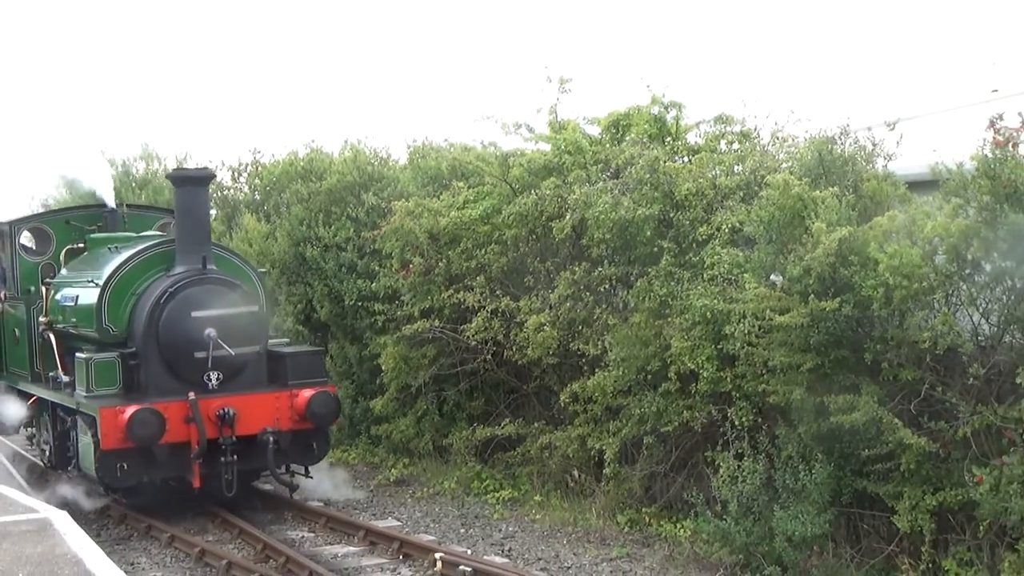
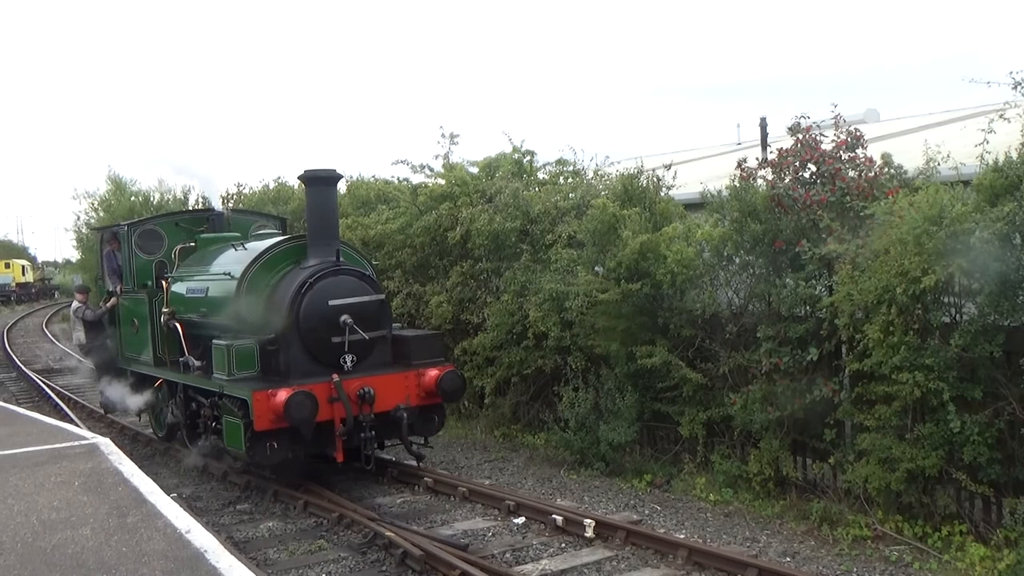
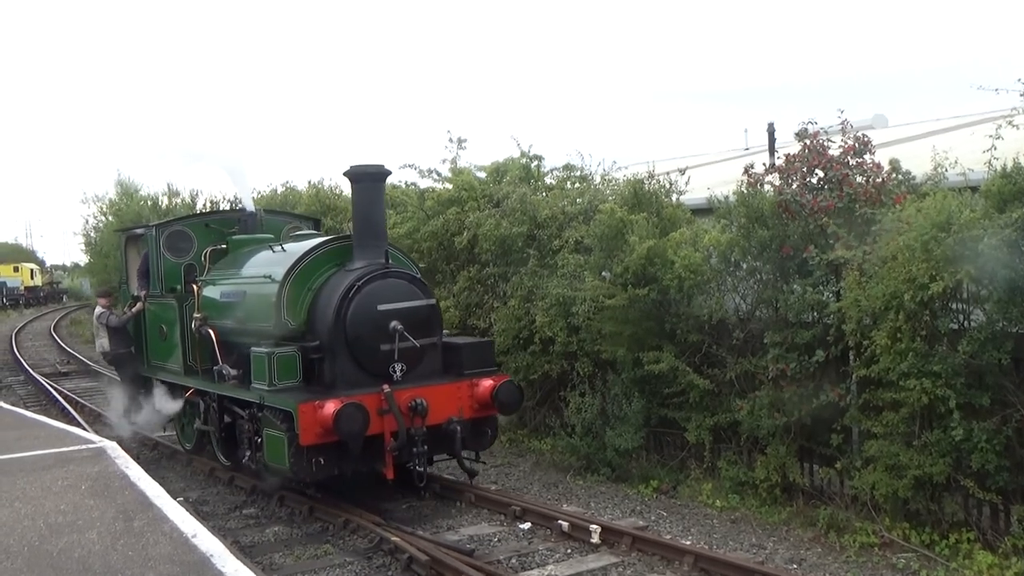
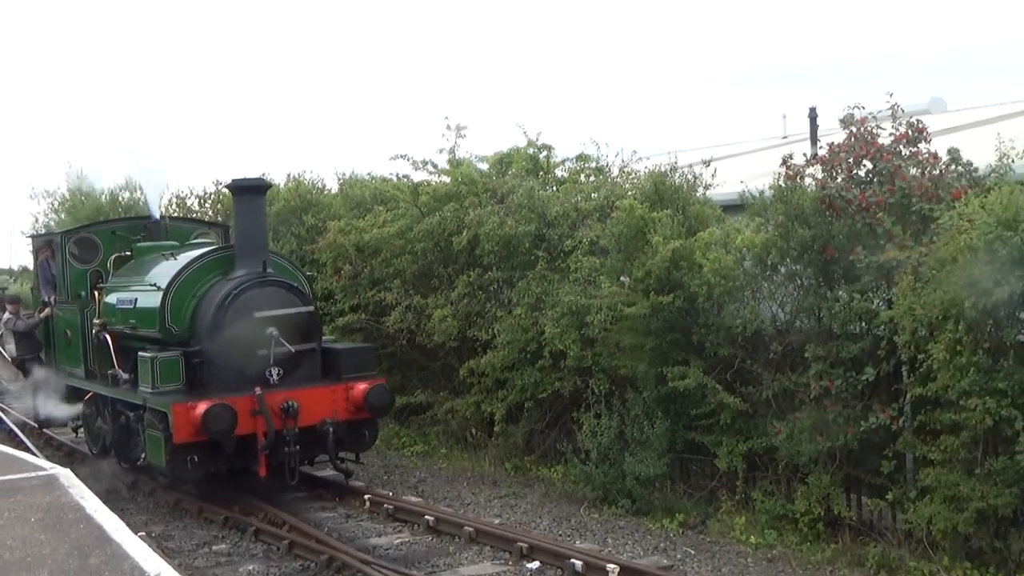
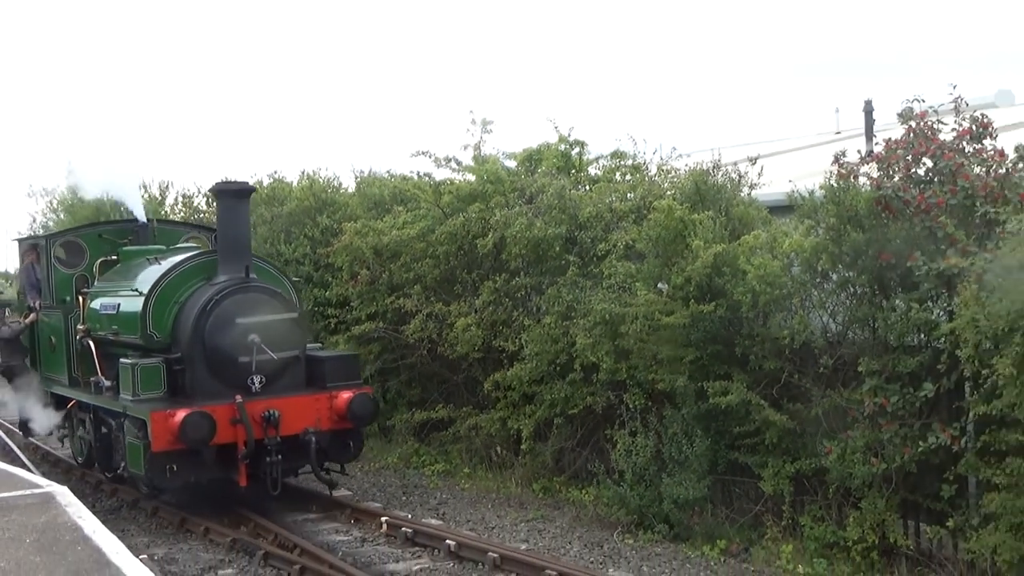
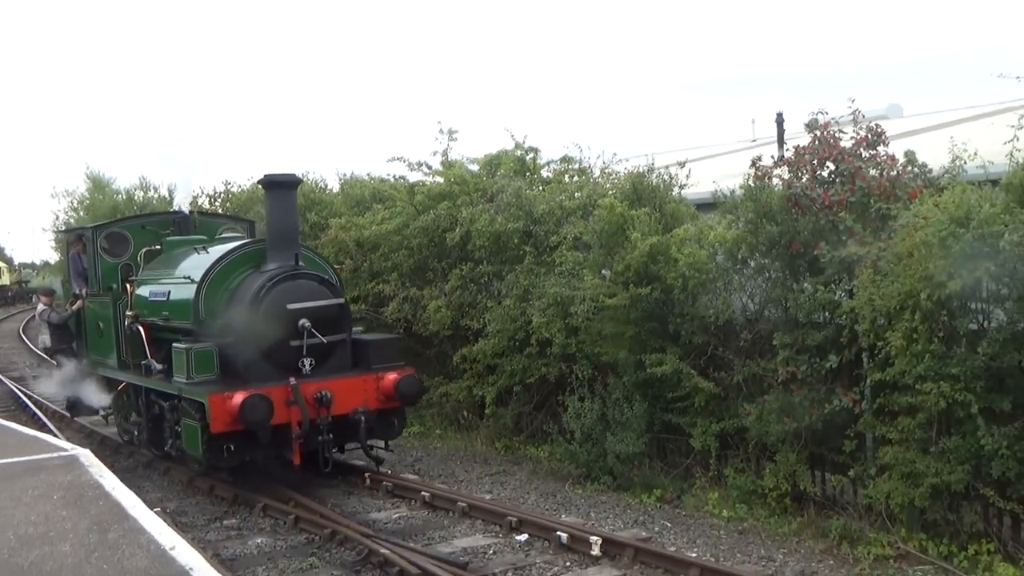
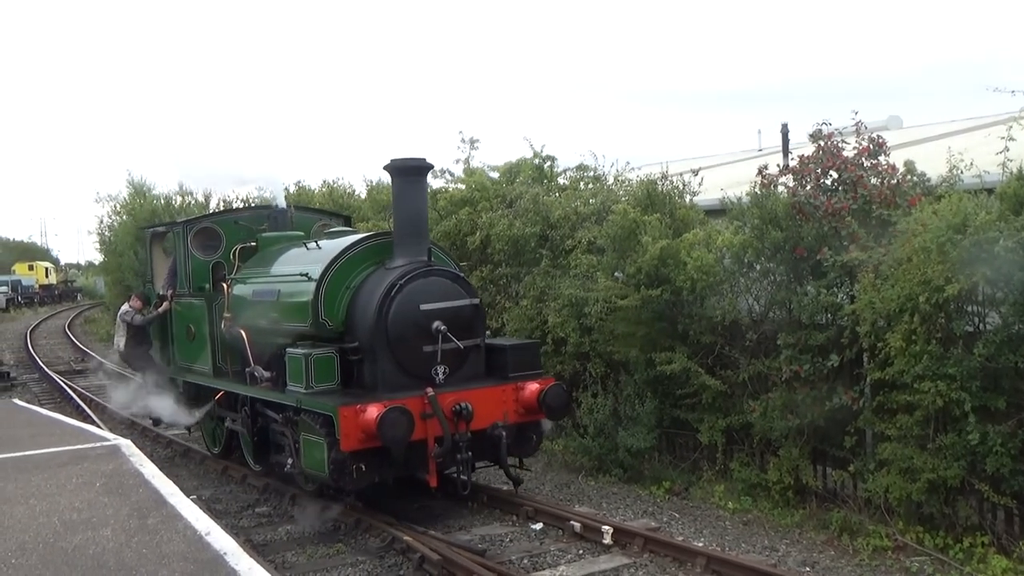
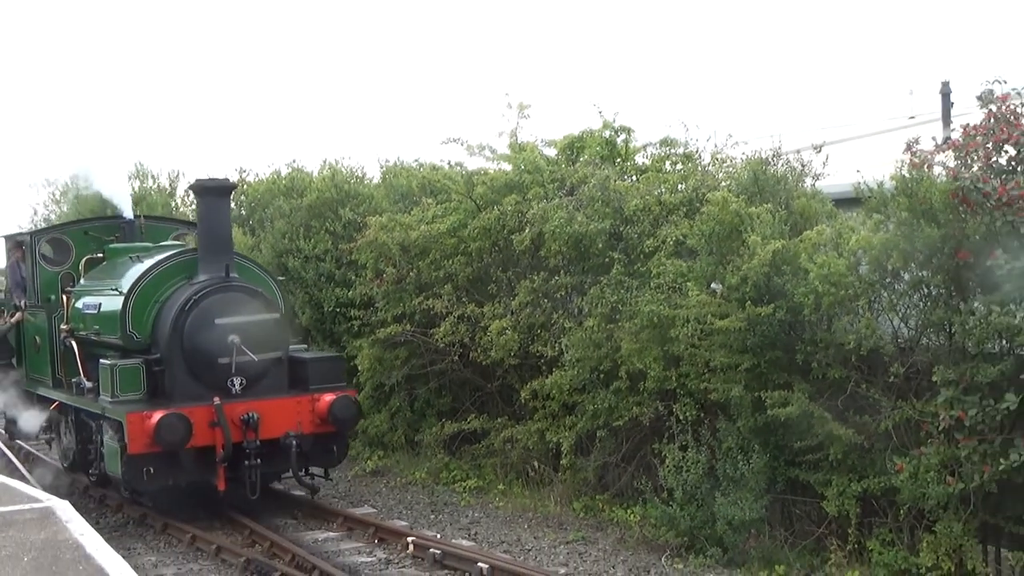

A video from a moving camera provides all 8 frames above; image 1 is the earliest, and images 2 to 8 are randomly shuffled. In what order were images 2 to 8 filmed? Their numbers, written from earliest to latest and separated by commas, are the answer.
8, 5, 4, 6, 2, 3, 7
